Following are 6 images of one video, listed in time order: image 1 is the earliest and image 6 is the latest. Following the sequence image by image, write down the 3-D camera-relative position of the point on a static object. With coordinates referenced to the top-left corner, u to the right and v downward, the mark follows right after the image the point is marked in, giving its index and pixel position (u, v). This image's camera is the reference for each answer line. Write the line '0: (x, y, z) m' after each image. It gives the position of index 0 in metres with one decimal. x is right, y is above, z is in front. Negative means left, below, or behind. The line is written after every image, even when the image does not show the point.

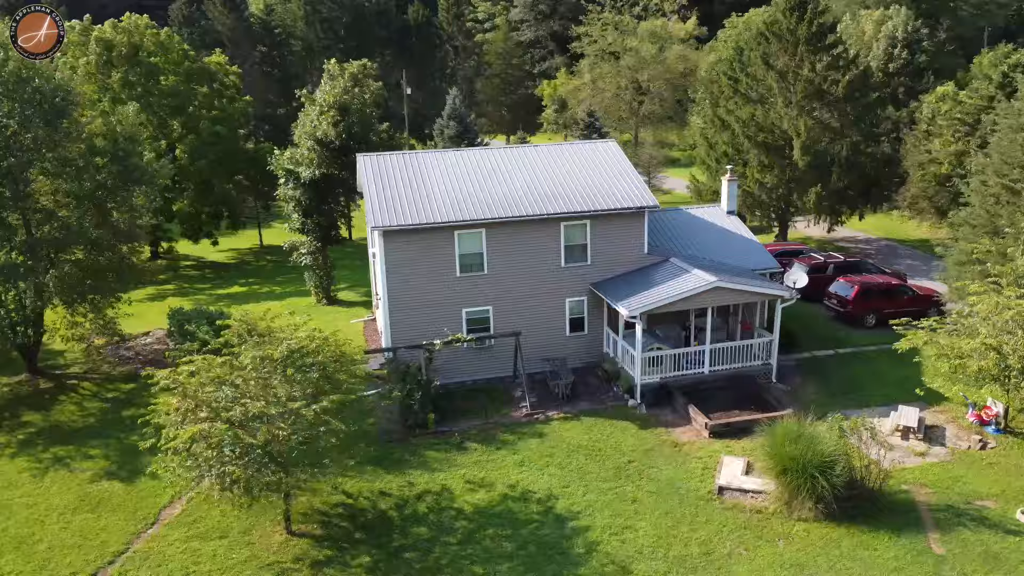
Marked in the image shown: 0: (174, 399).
0: (-5.5, -1.8, +13.3) m
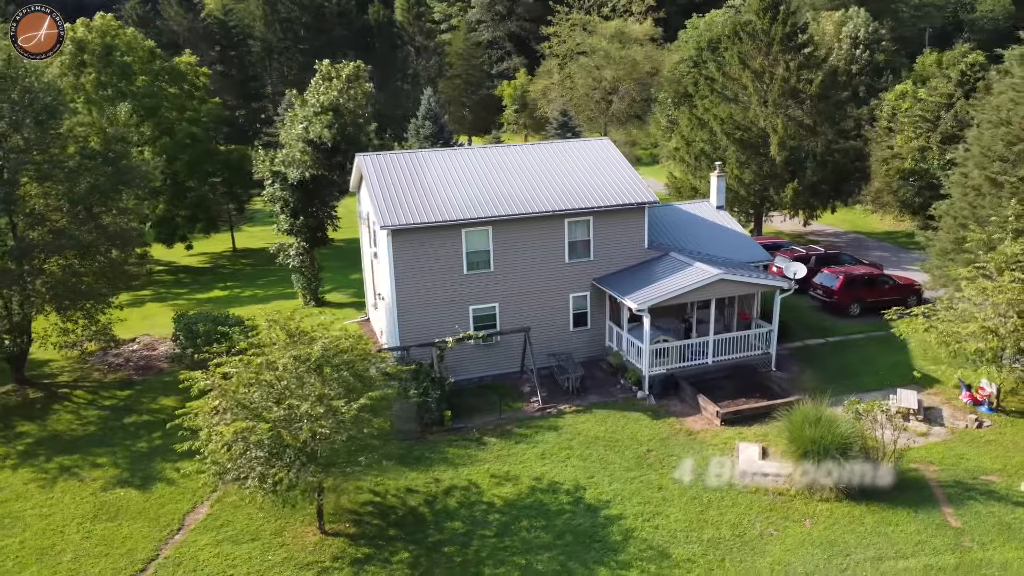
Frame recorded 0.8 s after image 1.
0: (-4.9, -1.8, +13.1) m
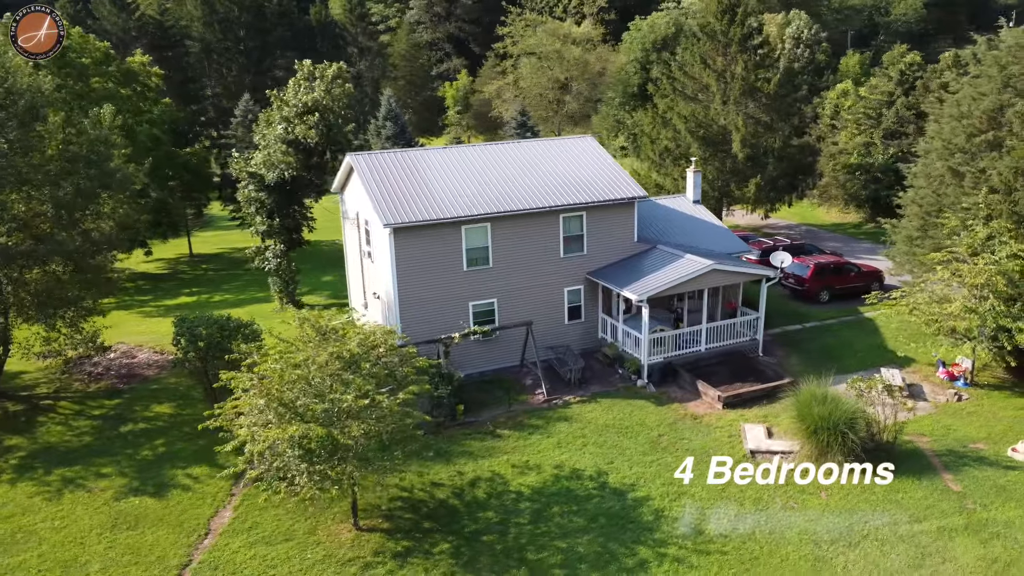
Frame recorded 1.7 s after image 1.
0: (-4.3, -1.8, +13.0) m
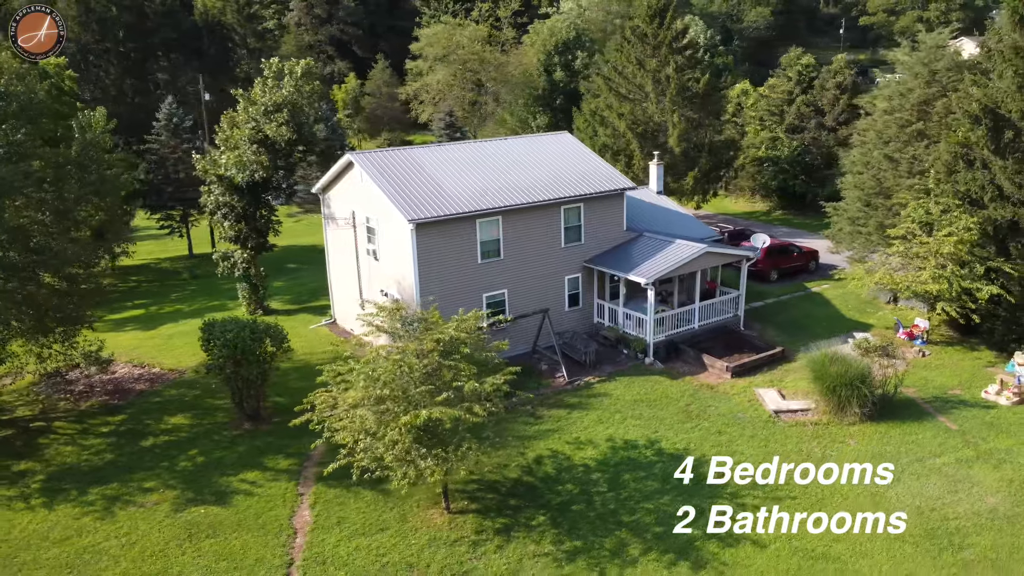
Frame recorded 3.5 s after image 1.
0: (-2.6, -1.7, +13.2) m
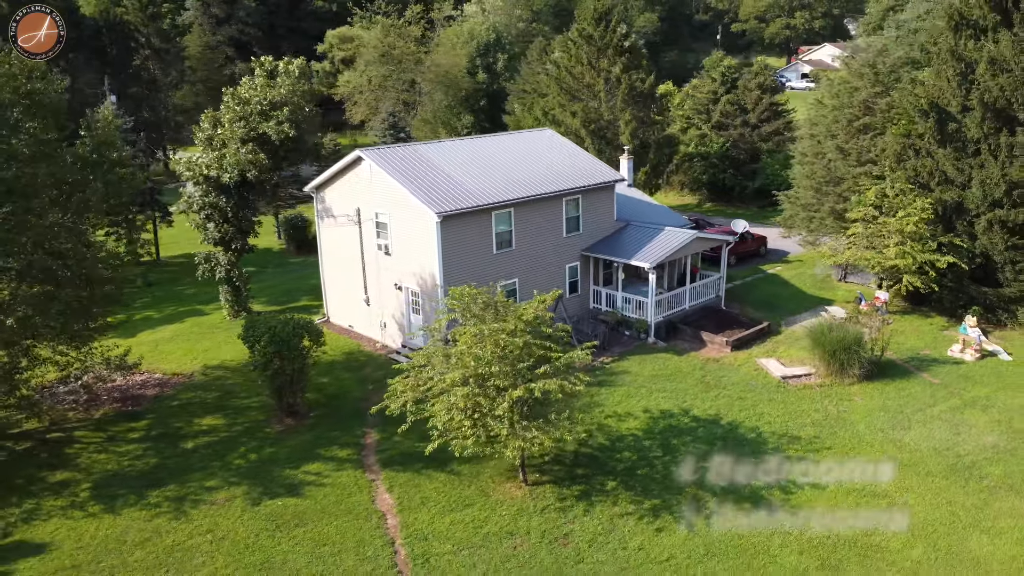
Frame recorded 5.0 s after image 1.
0: (-1.0, -1.5, +13.8) m
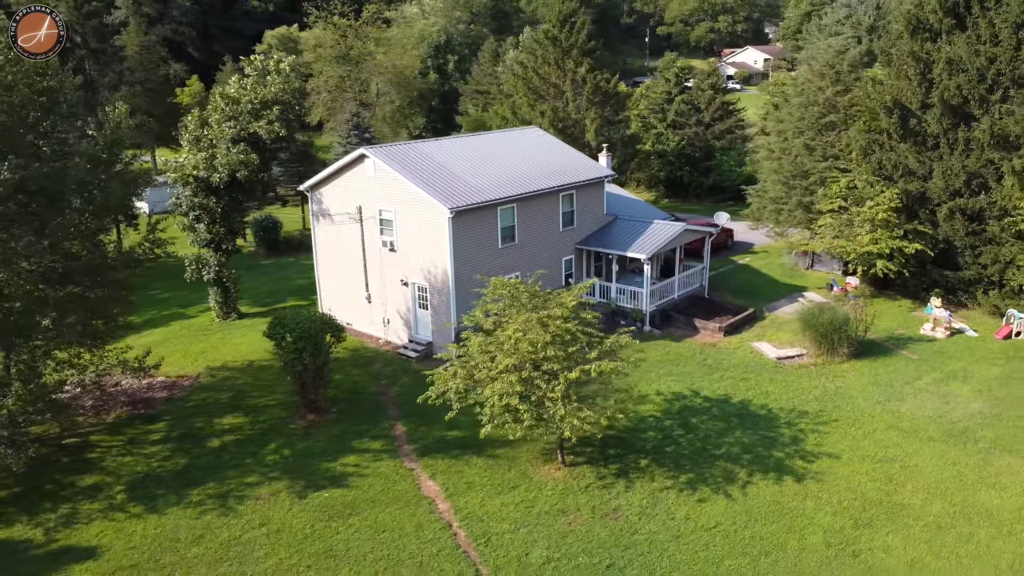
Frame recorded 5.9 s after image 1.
0: (-0.1, -1.3, +14.3) m
